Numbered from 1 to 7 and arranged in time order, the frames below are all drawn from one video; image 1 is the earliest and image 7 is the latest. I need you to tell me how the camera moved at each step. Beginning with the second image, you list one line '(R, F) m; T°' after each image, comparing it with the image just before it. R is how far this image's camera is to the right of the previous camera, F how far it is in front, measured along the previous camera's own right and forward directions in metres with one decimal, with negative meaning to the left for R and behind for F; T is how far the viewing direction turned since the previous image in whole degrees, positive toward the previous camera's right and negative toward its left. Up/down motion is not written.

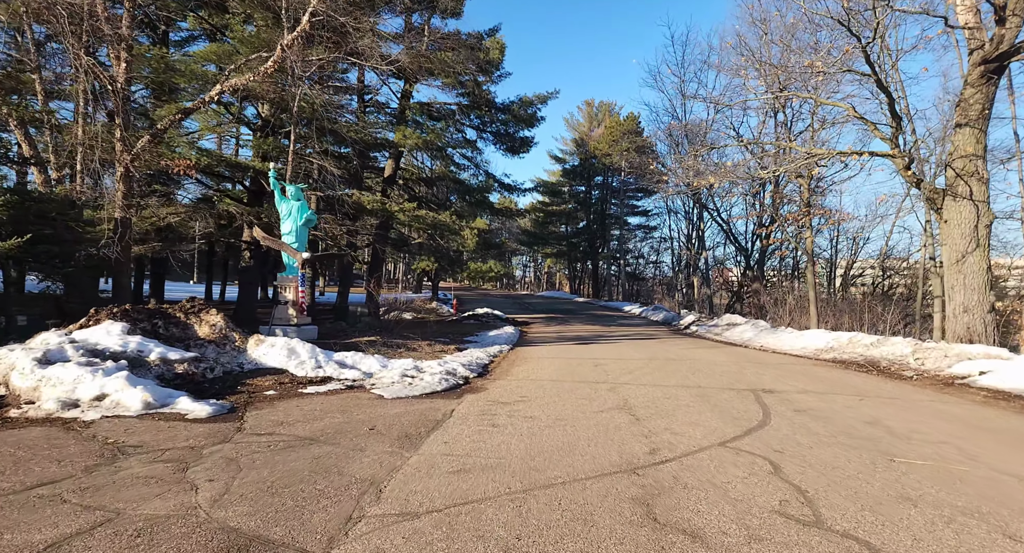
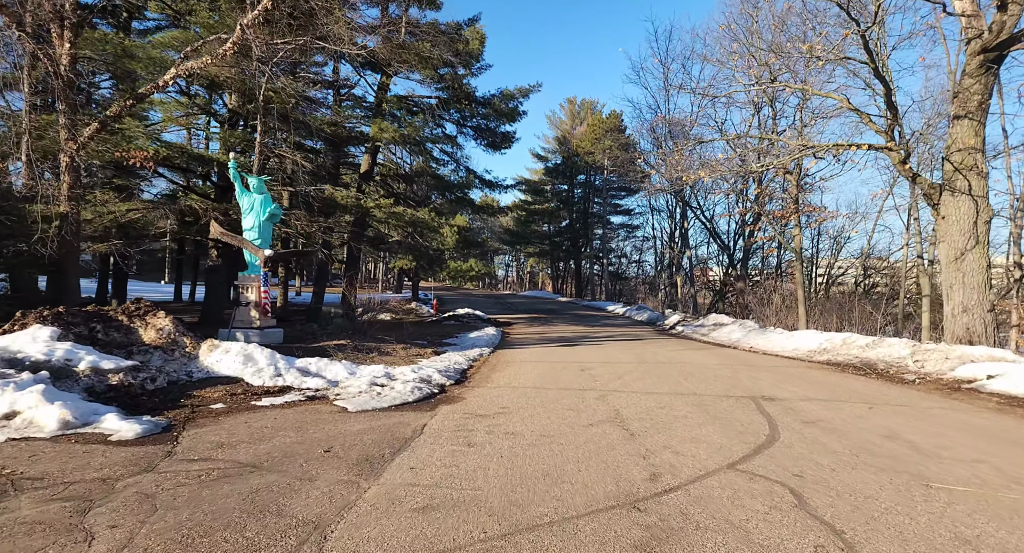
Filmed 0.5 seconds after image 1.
(0.0, +0.6) m; +2°
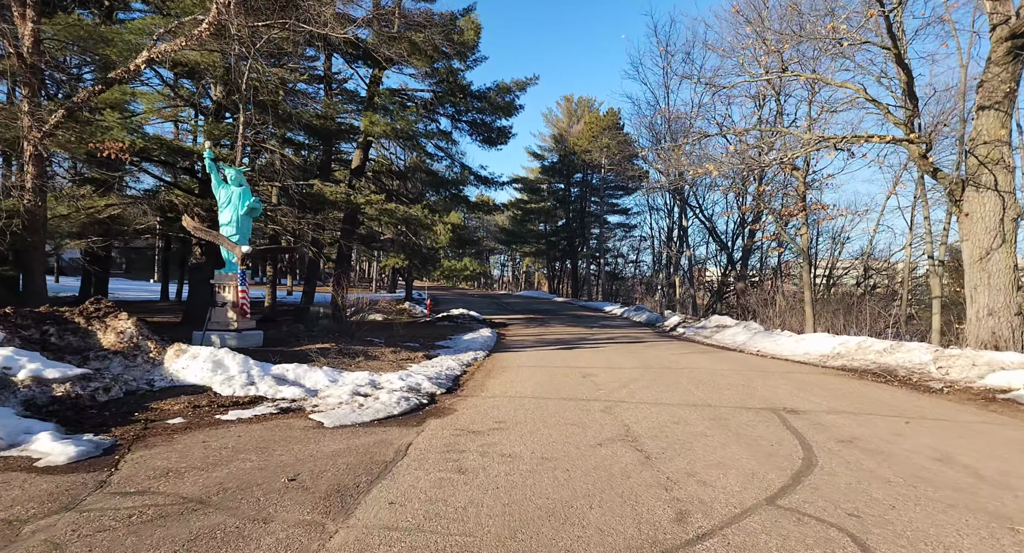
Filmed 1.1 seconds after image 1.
(0.0, +0.6) m; 0°
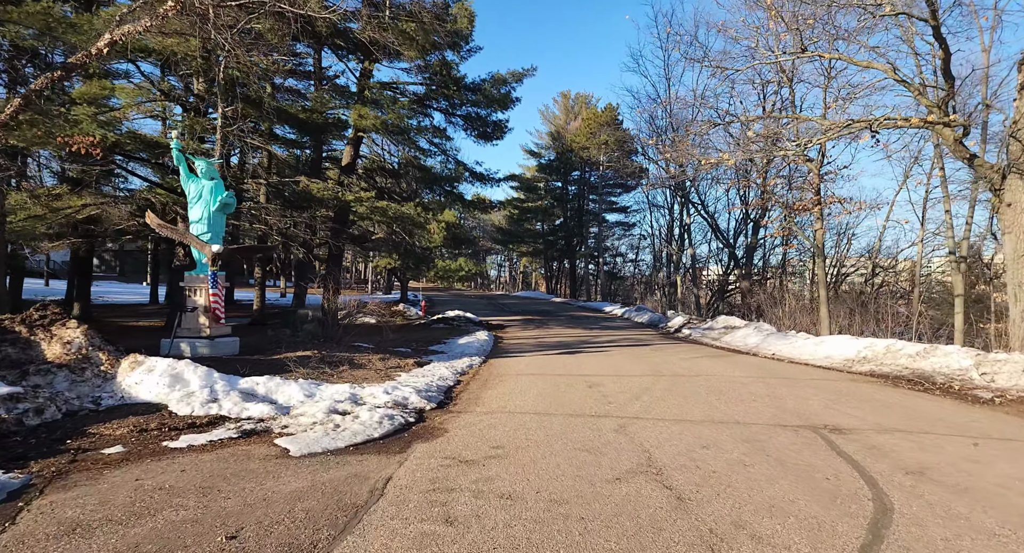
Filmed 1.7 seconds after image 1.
(0.0, +0.8) m; 0°
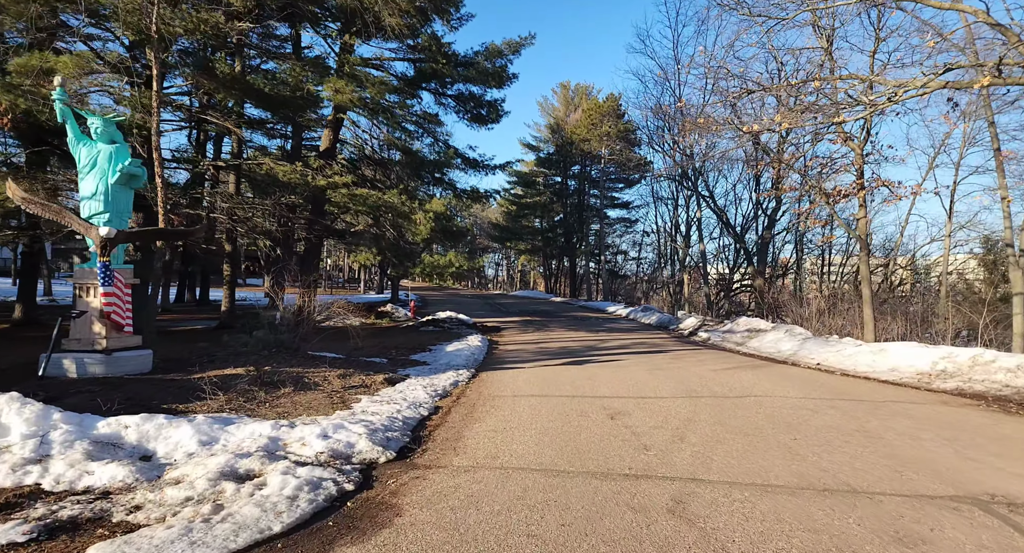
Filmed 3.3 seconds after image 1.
(0.0, +2.0) m; 0°
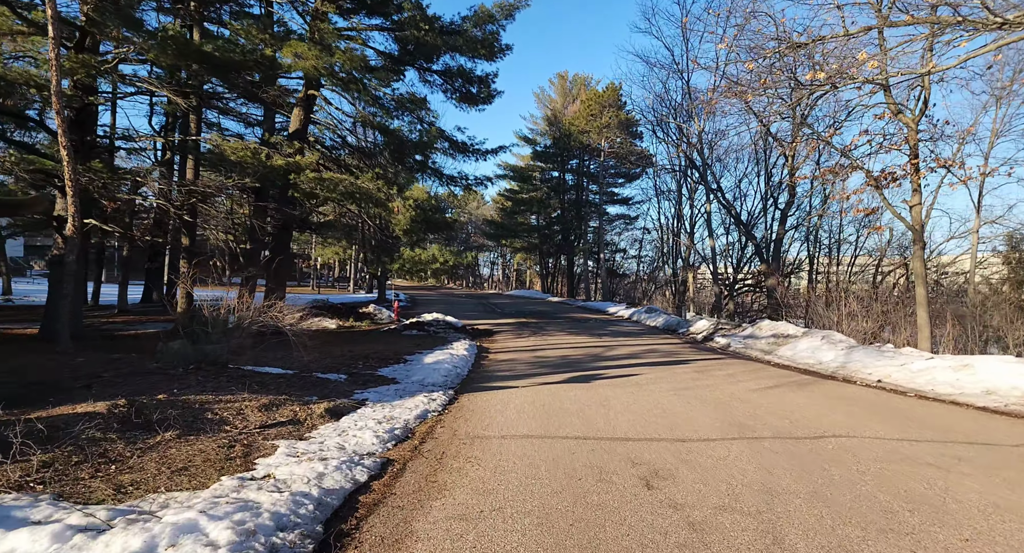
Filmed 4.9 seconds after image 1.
(+0.1, +2.0) m; 0°
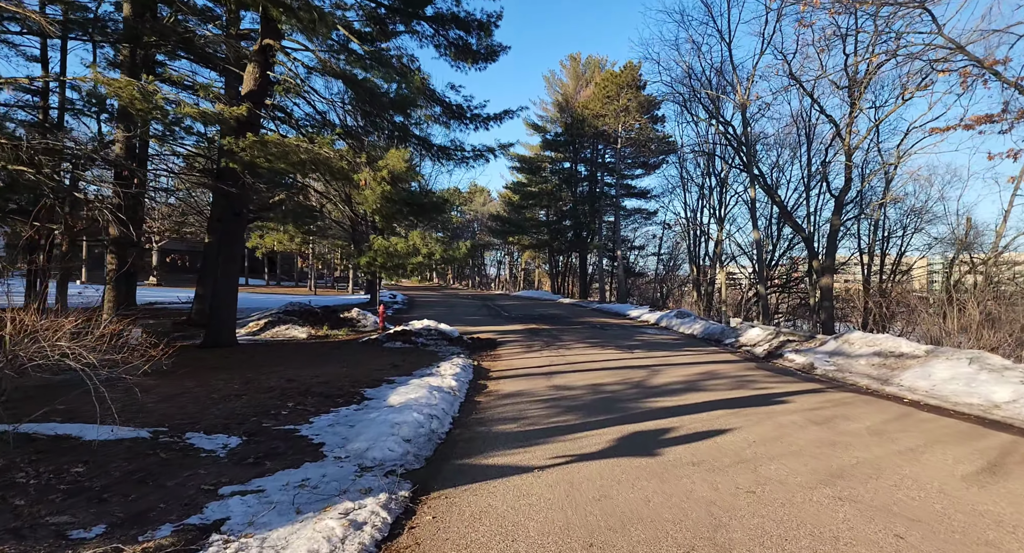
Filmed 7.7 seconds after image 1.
(0.0, +3.5) m; -1°
